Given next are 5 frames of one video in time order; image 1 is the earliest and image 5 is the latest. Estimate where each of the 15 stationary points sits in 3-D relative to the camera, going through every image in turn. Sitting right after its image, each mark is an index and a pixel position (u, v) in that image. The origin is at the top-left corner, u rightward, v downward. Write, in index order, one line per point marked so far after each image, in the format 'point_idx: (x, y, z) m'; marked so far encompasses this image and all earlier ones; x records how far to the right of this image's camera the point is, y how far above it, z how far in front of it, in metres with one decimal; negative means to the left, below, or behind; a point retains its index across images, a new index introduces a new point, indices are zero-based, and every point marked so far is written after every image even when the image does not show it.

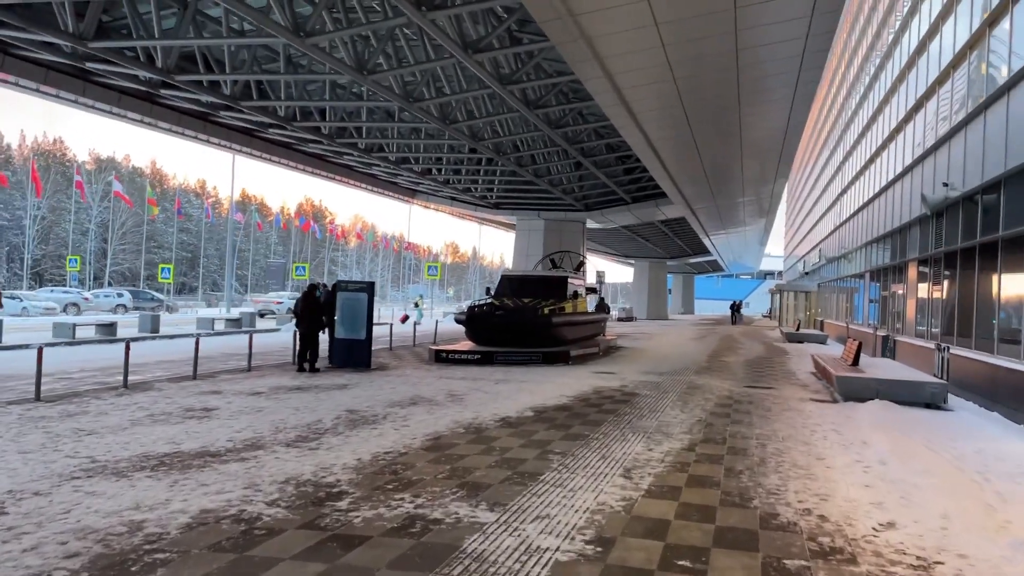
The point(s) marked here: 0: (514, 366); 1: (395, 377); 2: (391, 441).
0: (0.0, -1.6, +17.1) m
1: (-2.0, -1.5, +14.3) m
2: (-1.2, -1.5, +8.2) m
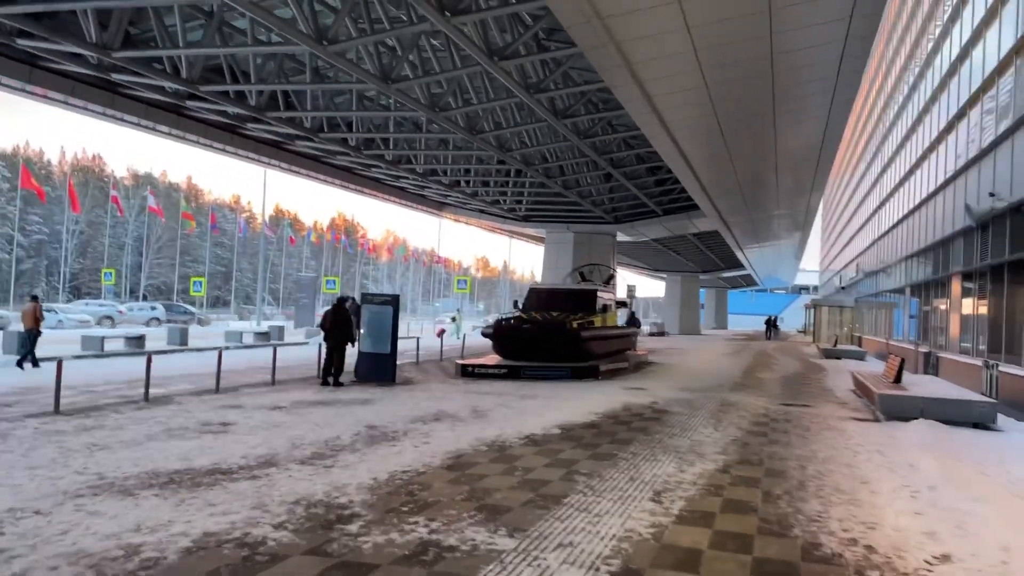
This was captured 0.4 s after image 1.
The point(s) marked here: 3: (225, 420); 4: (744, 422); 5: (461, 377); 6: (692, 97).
0: (+0.6, -1.9, +16.7) m
1: (-1.6, -1.7, +14.0) m
2: (-1.0, -1.6, +7.9) m
3: (-3.5, -1.6, +10.2) m
4: (+3.2, -1.9, +11.5) m
5: (-1.0, -1.8, +16.9) m
6: (+3.9, +4.0, +17.8) m
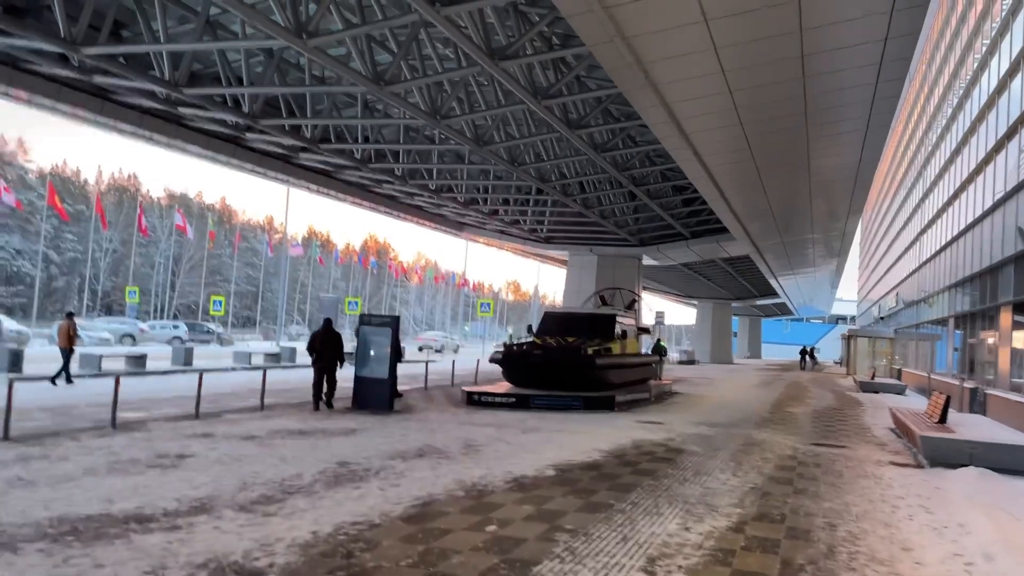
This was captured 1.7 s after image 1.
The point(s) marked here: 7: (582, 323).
0: (+0.8, -2.3, +15.6) m
1: (-1.5, -2.1, +12.9) m
2: (-1.2, -1.8, +6.8) m
3: (-3.6, -1.8, +9.2) m
4: (+3.1, -2.2, +10.2) m
5: (-0.9, -2.2, +15.8) m
6: (+4.2, +3.5, +16.7) m
7: (+1.7, -0.8, +19.9) m
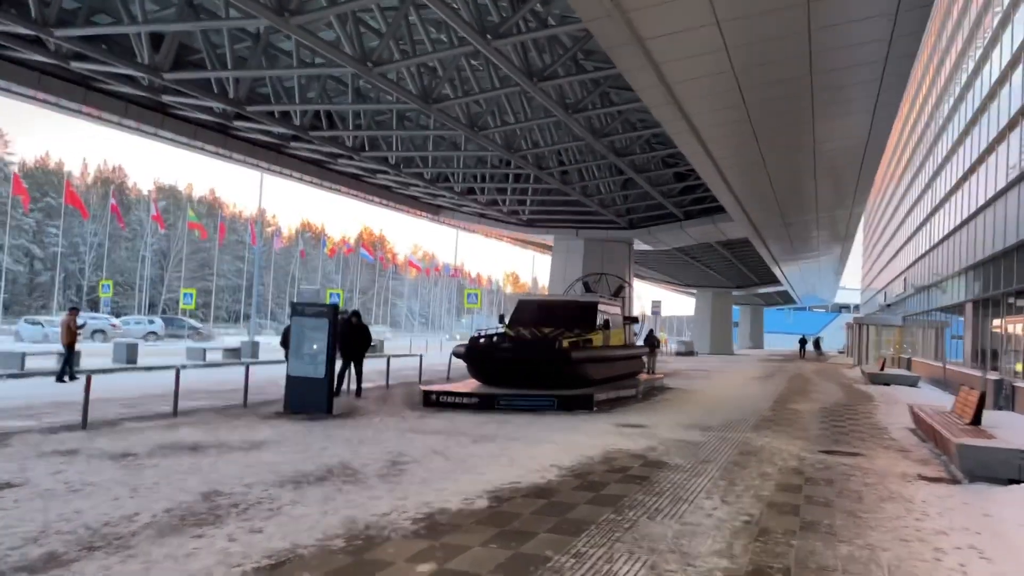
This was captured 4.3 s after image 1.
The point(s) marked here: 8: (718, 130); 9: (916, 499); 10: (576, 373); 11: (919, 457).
0: (+0.1, -2.0, +13.5) m
1: (-2.2, -1.8, +10.9) m
2: (-1.8, -1.6, +4.7) m
3: (-4.3, -1.6, +7.2) m
4: (+2.5, -1.9, +8.2) m
5: (-1.5, -2.0, +13.8) m
6: (+3.5, +3.8, +14.6) m
7: (+1.0, -0.5, +17.8) m
8: (+4.3, +3.6, +17.5) m
9: (+3.7, -2.0, +7.8) m
10: (+1.2, -1.5, +15.2) m
11: (+5.1, -2.1, +10.4) m
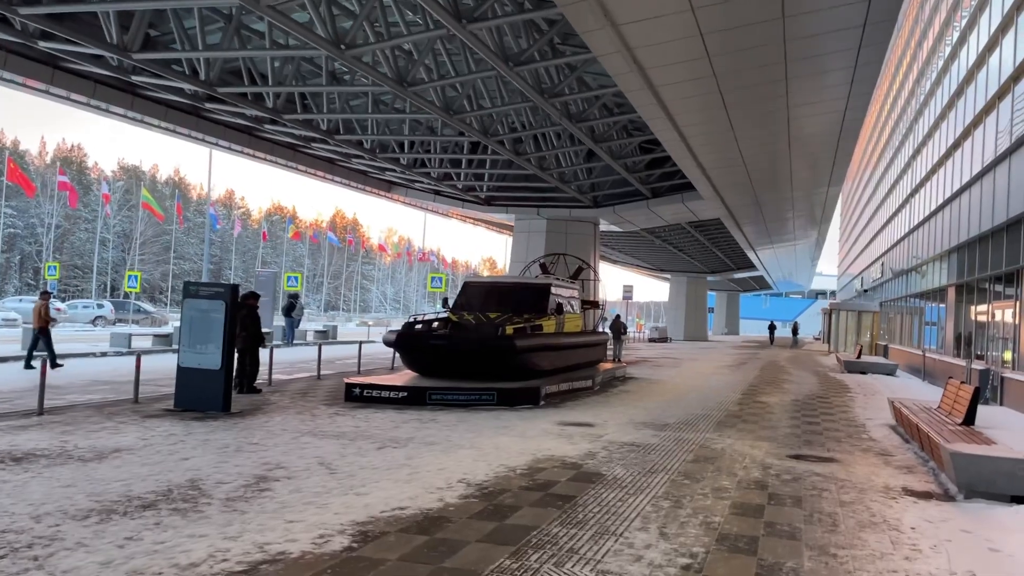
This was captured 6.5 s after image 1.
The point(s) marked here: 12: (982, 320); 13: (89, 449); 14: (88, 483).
0: (-0.8, -1.7, +11.9) m
1: (-3.1, -1.6, +9.2) m
2: (-2.6, -1.4, +3.1) m
3: (-5.1, -1.4, +5.5) m
4: (+1.7, -1.7, +6.6) m
5: (-2.5, -1.7, +12.1) m
6: (+2.6, +4.1, +13.0) m
7: (0.0, -0.1, +16.2) m
8: (+3.2, +4.0, +15.9) m
9: (+2.9, -1.8, +6.3) m
10: (+0.2, -1.2, +13.6) m
11: (+4.2, -1.9, +8.9) m
12: (+10.7, -0.7, +19.0) m
13: (-4.0, -1.5, +7.9) m
14: (-3.2, -1.5, +6.4) m
